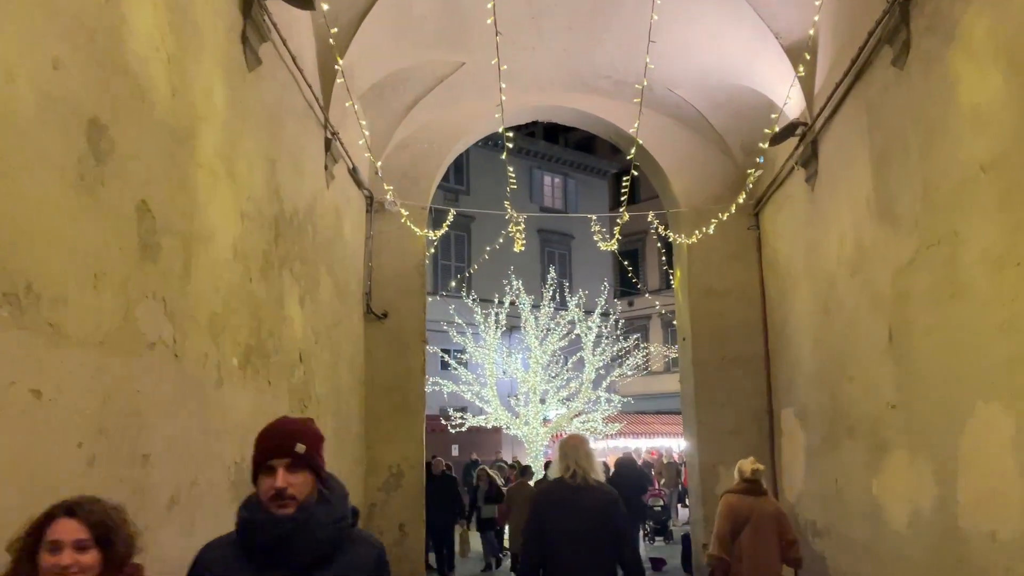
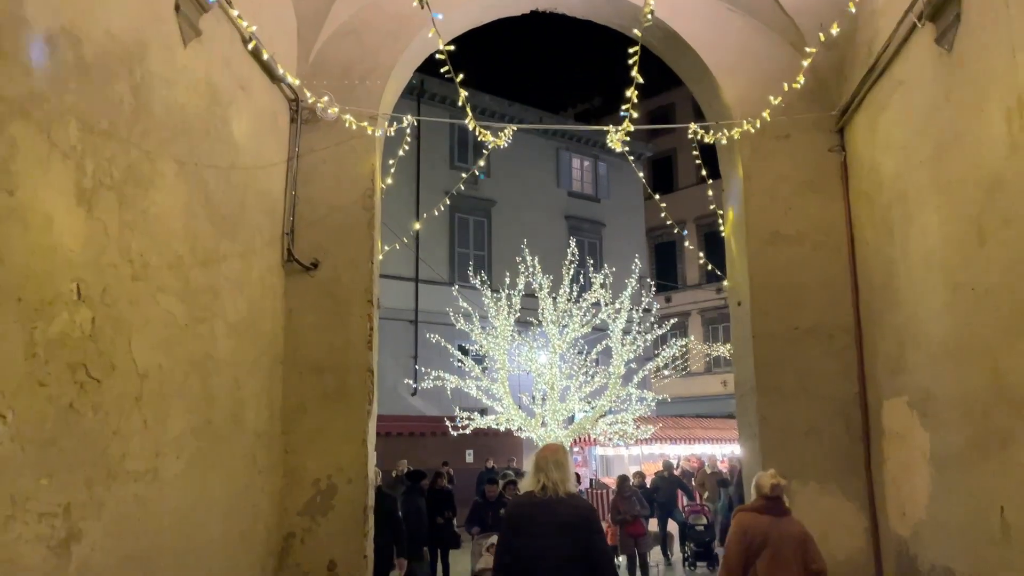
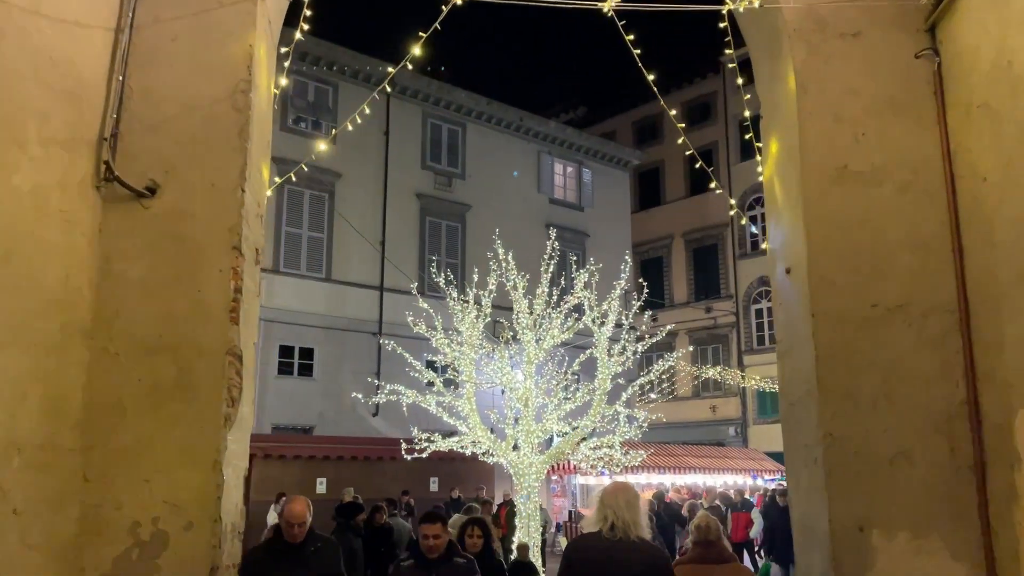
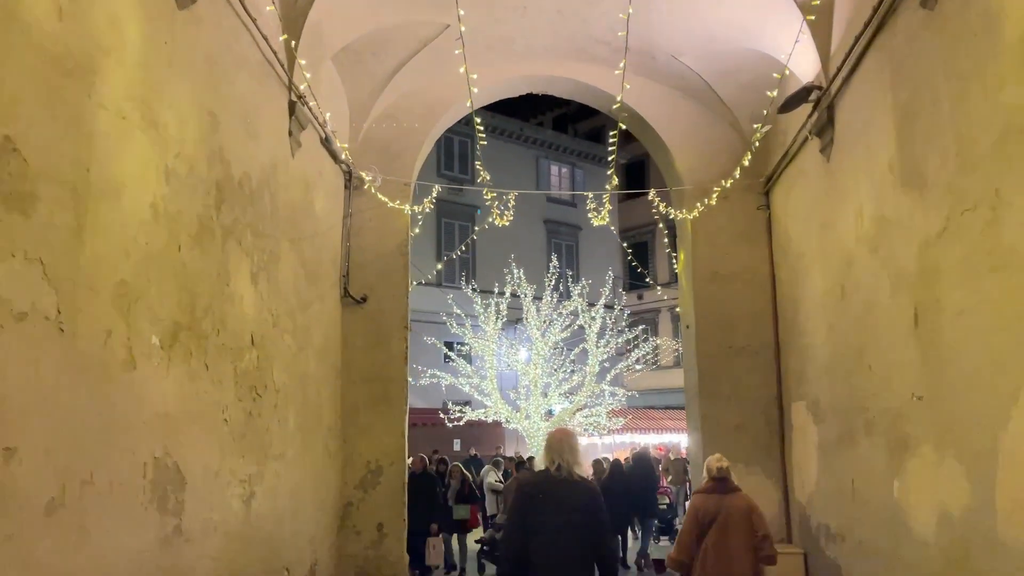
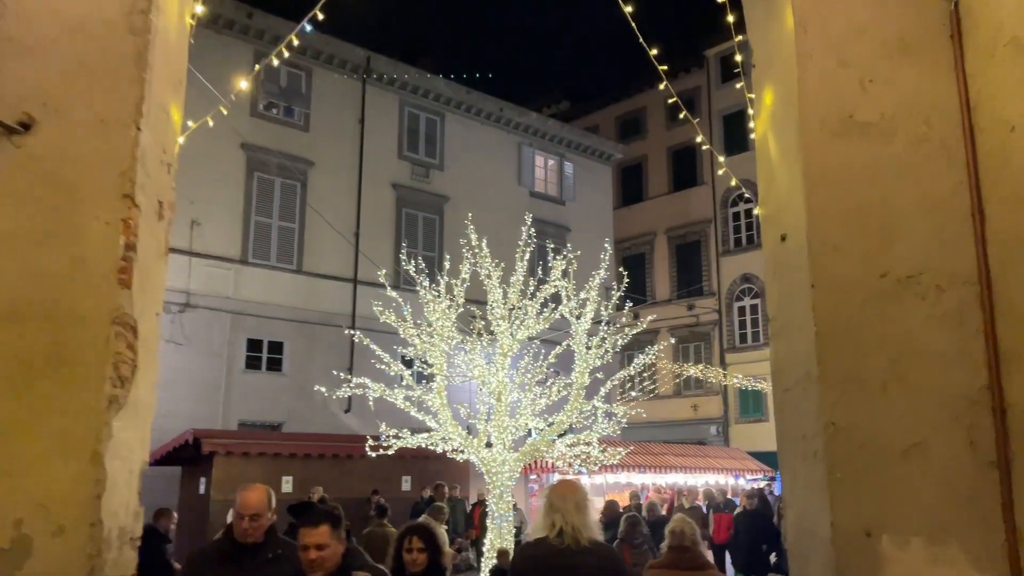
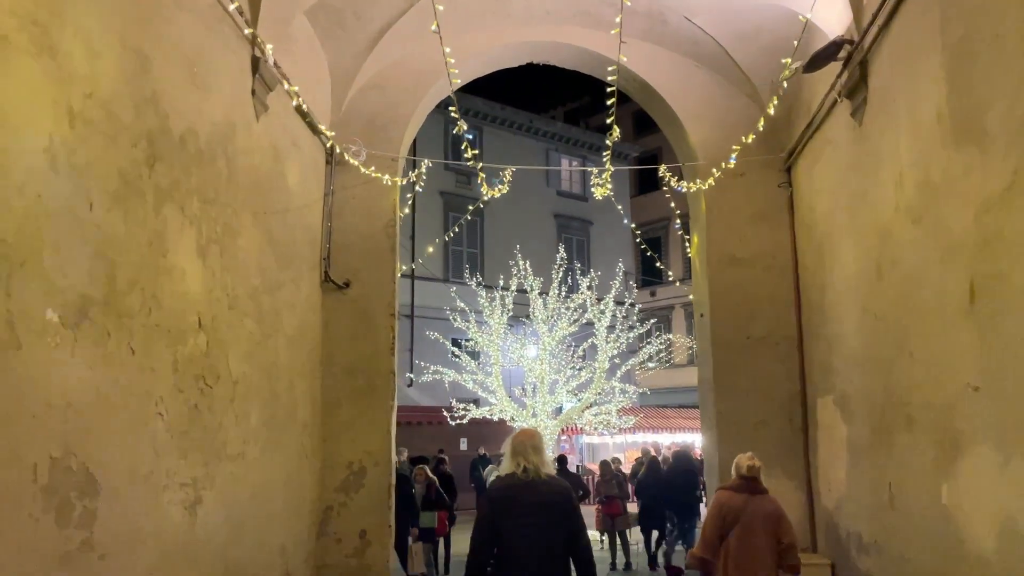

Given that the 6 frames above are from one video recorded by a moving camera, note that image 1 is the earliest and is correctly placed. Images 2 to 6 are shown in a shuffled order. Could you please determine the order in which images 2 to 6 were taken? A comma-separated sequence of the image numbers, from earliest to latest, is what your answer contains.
4, 6, 2, 3, 5
